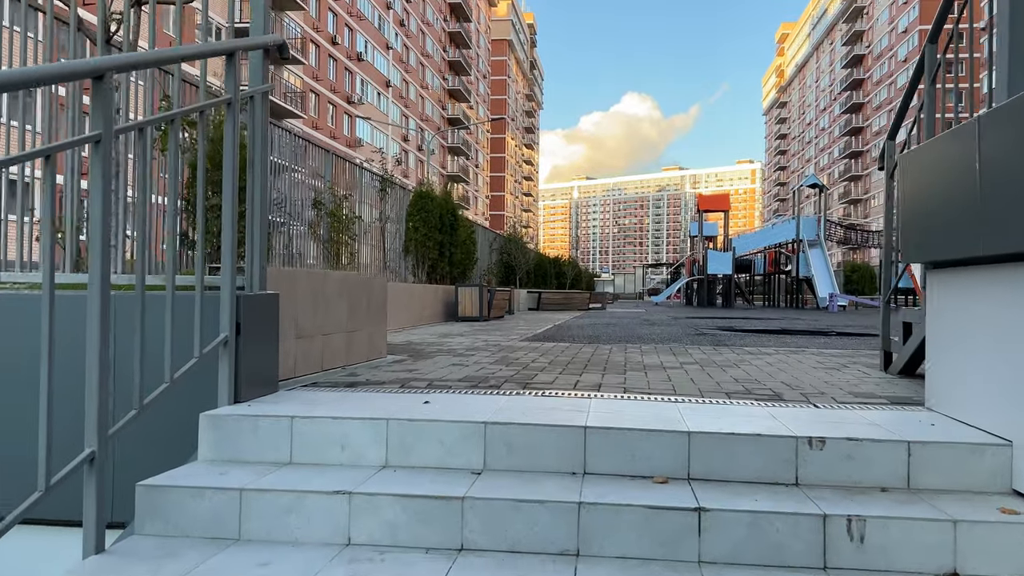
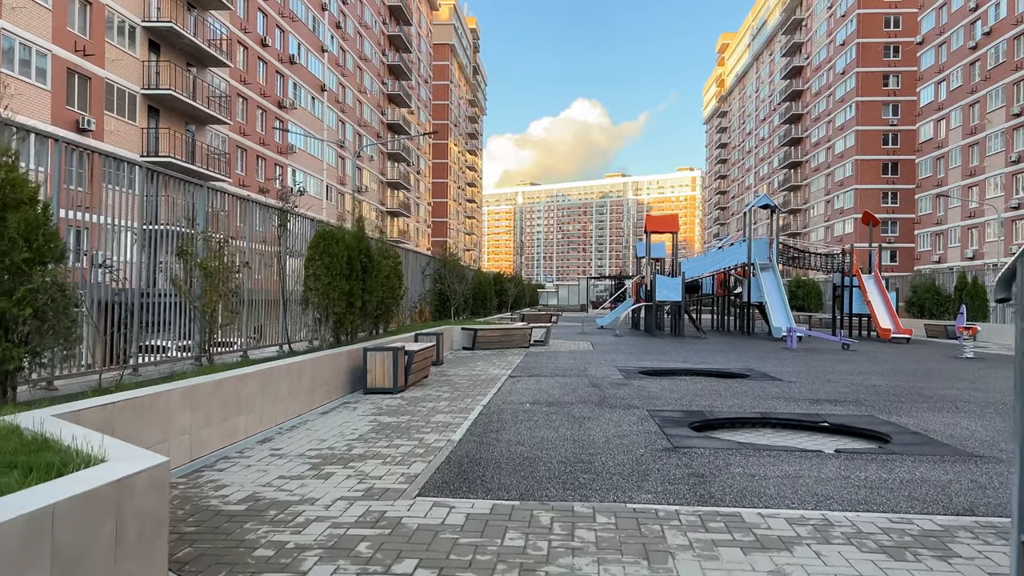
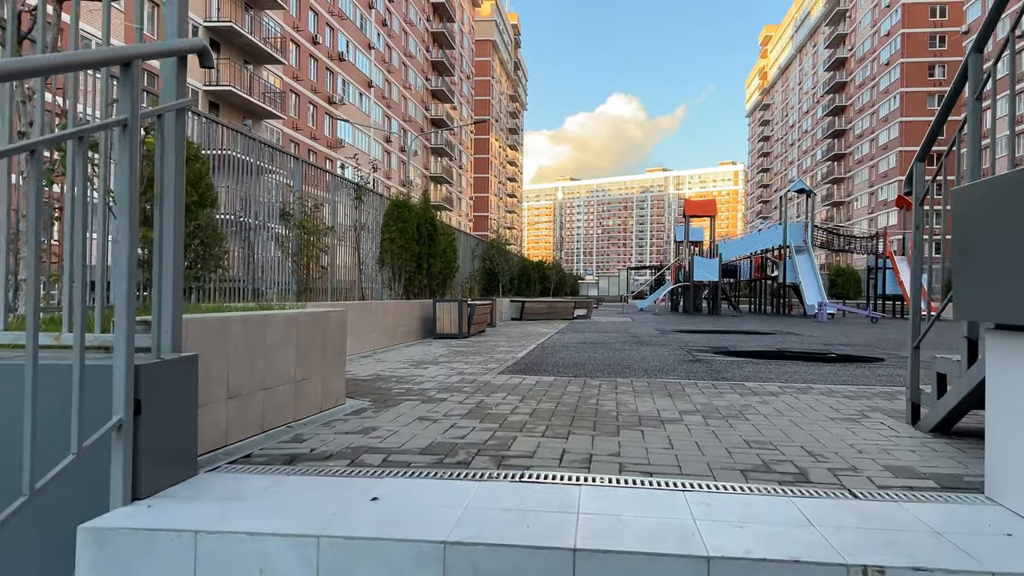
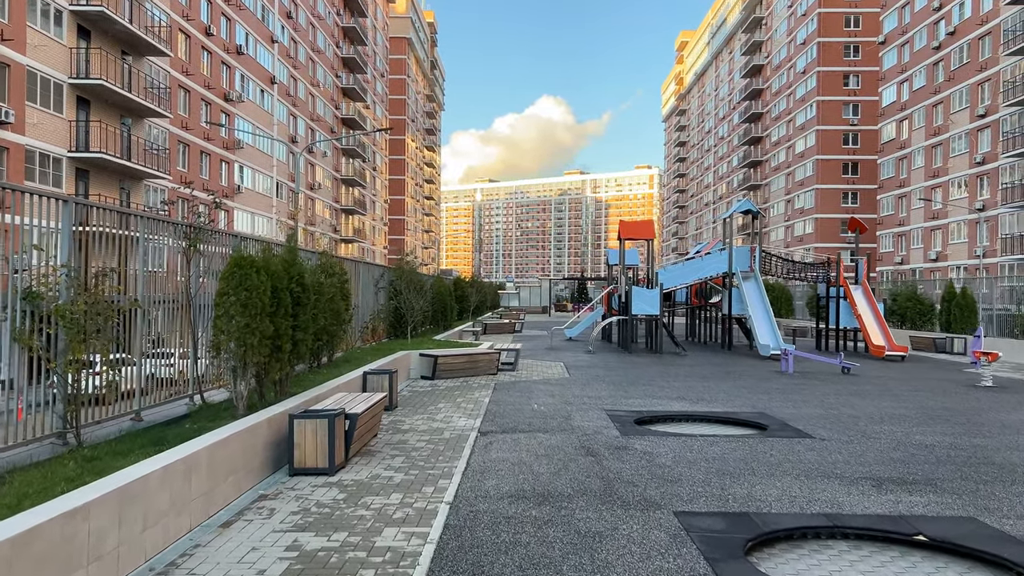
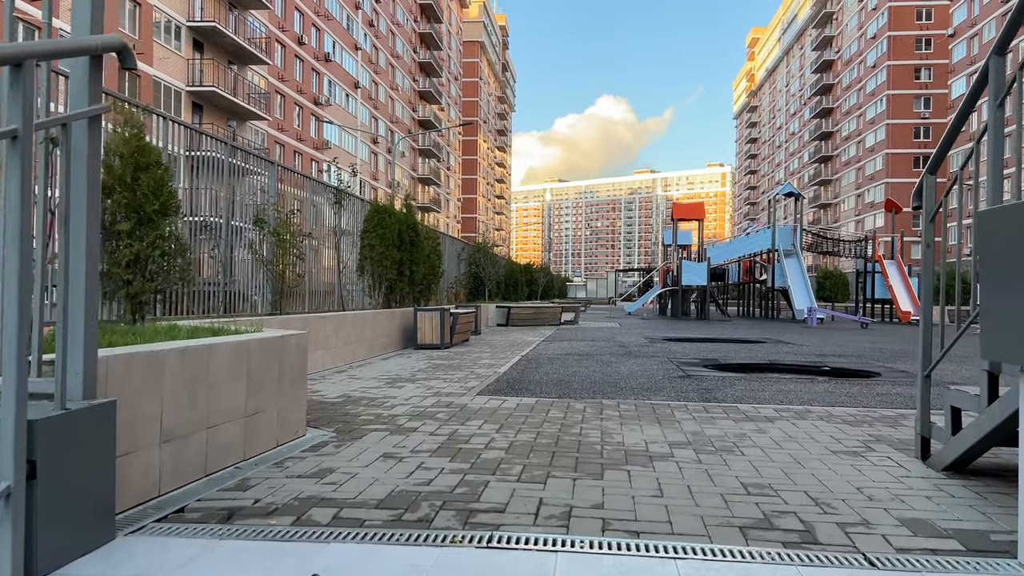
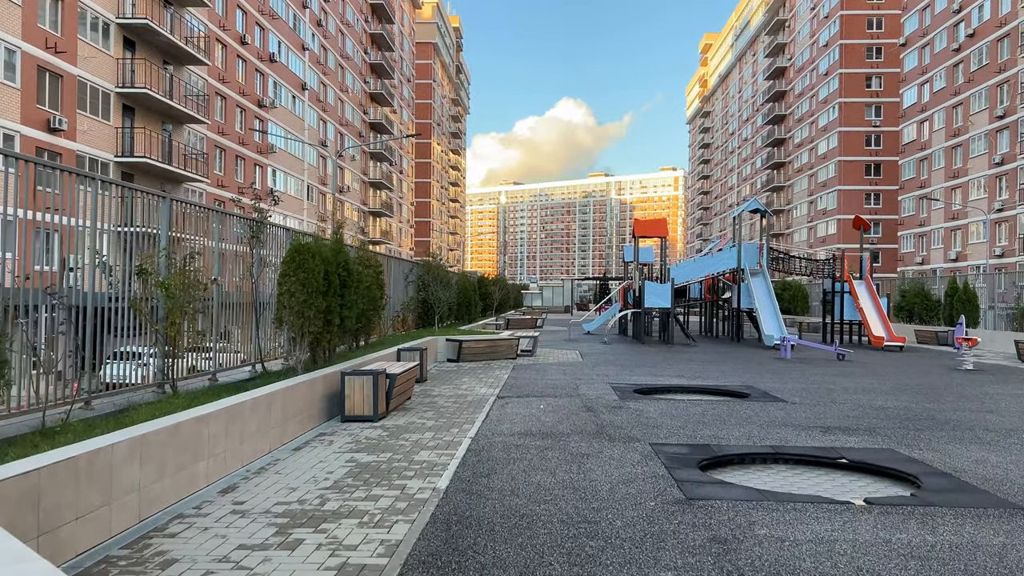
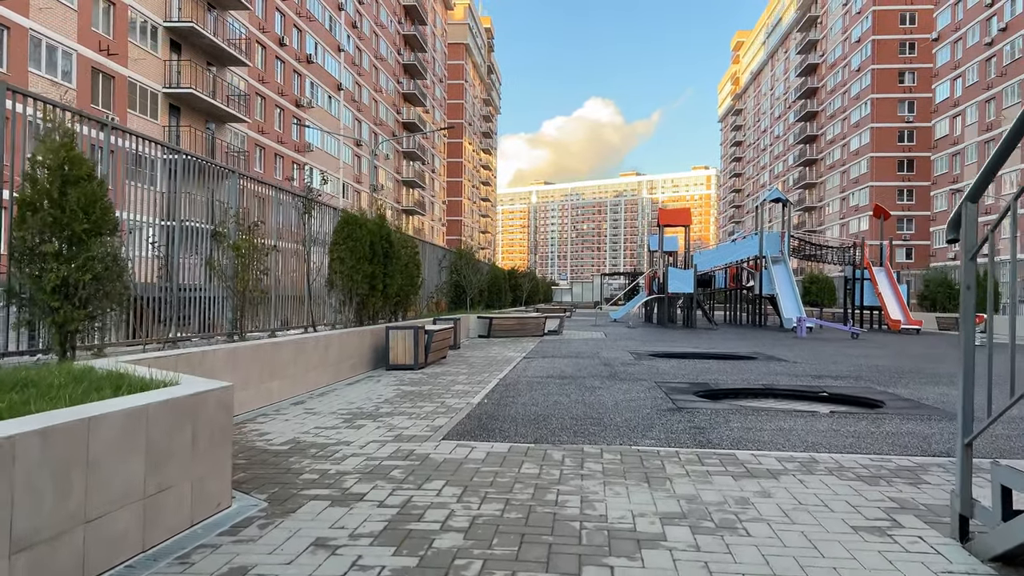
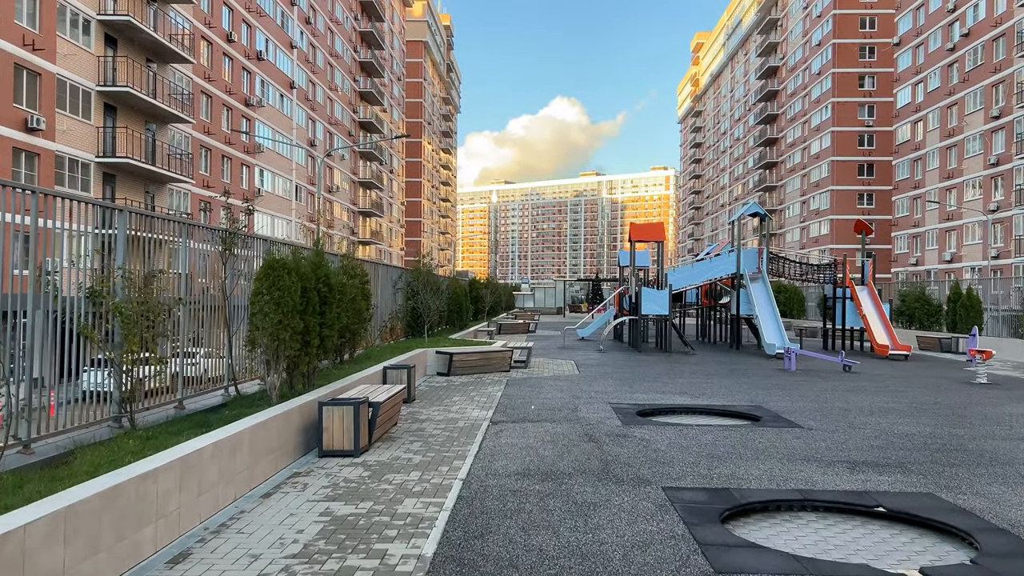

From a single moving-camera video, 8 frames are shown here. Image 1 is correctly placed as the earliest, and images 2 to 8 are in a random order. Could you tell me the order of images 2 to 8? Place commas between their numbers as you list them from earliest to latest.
3, 5, 7, 2, 6, 8, 4
